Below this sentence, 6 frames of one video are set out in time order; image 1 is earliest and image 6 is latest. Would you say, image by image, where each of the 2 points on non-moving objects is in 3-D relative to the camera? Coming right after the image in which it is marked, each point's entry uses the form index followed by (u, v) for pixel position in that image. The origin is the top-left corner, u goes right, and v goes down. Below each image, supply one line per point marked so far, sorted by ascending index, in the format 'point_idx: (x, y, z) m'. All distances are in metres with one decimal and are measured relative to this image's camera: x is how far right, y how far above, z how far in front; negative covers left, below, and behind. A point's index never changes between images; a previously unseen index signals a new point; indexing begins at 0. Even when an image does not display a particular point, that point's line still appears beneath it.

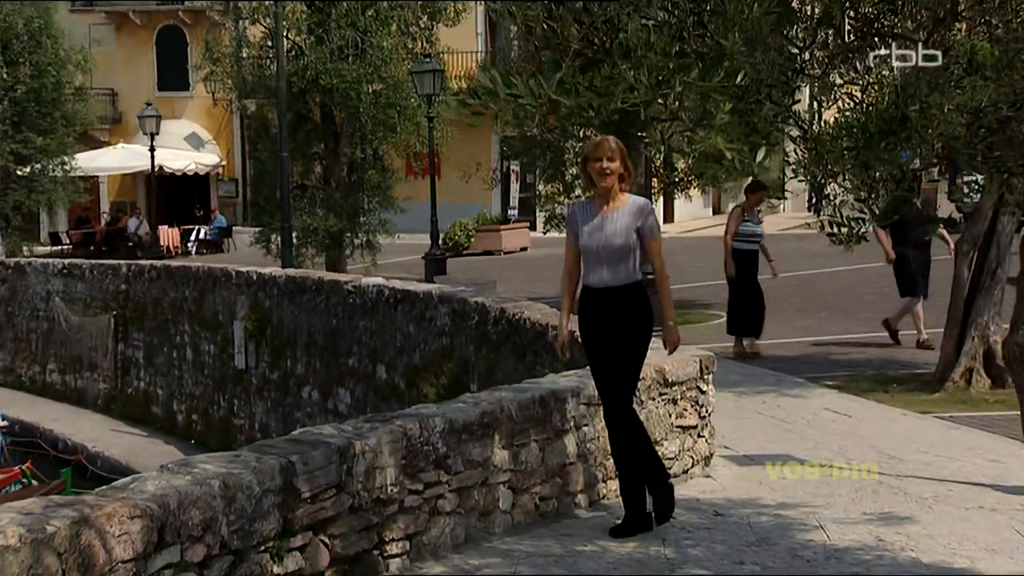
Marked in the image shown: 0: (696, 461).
0: (+1.3, -1.2, +10.1) m
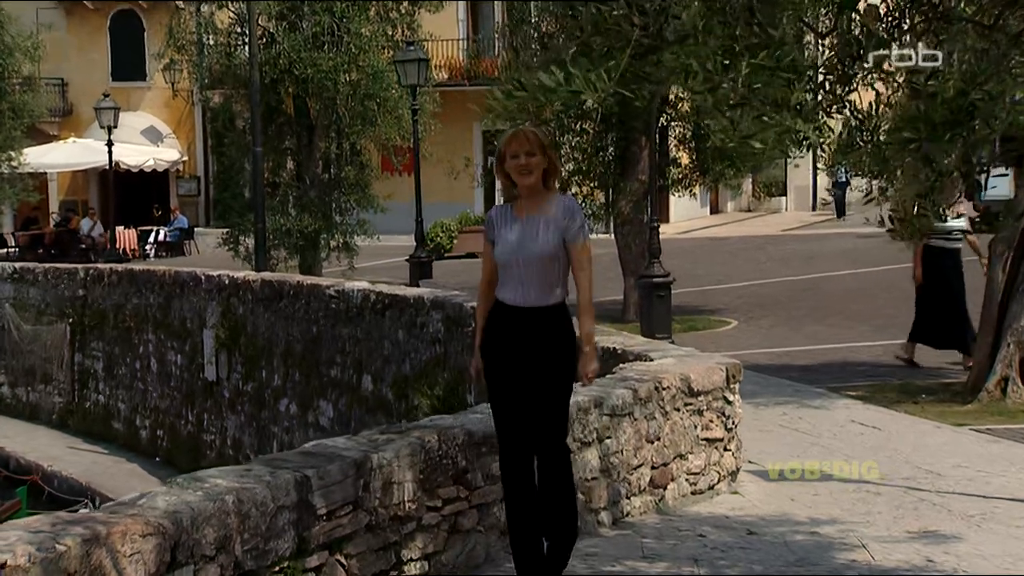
0: (+1.4, -1.2, +9.4) m
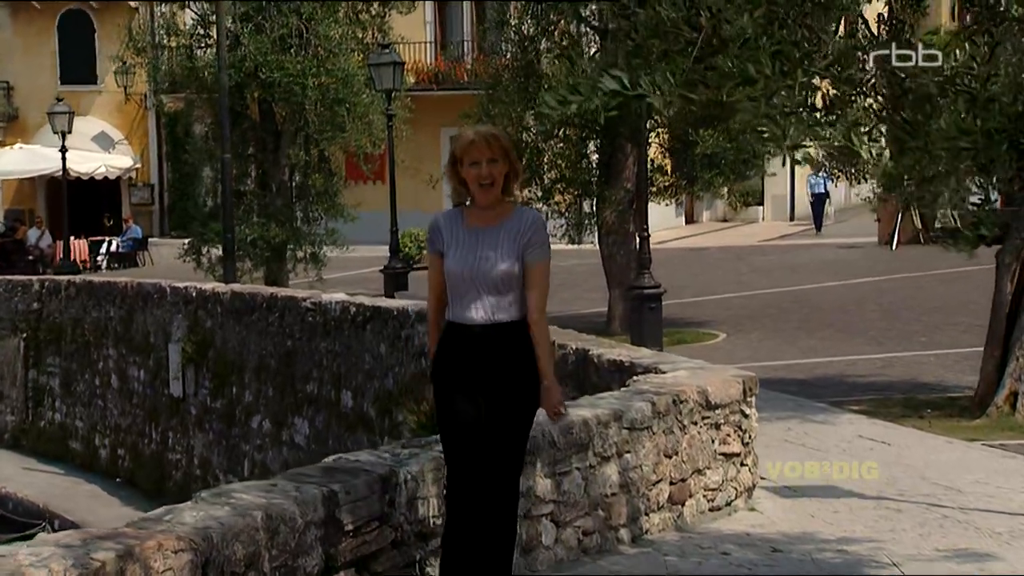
0: (+1.4, -1.3, +9.0) m
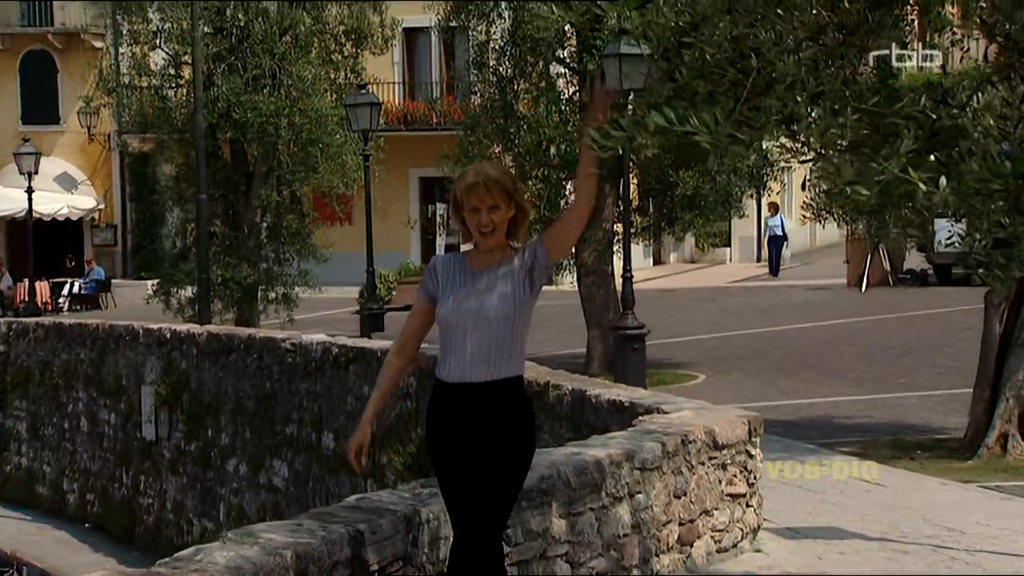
0: (+1.5, -1.6, +9.1) m
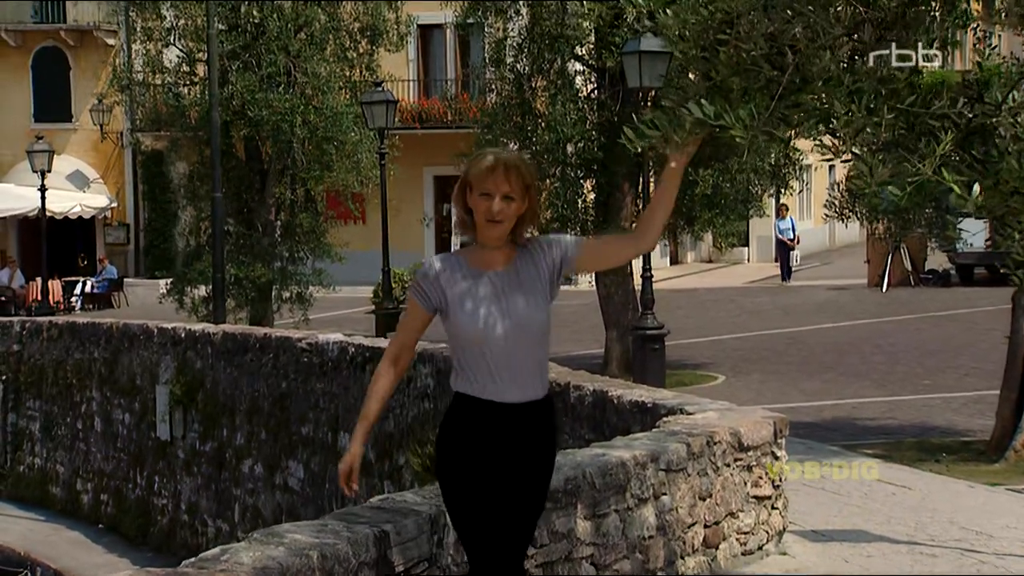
0: (+1.6, -1.6, +9.0) m
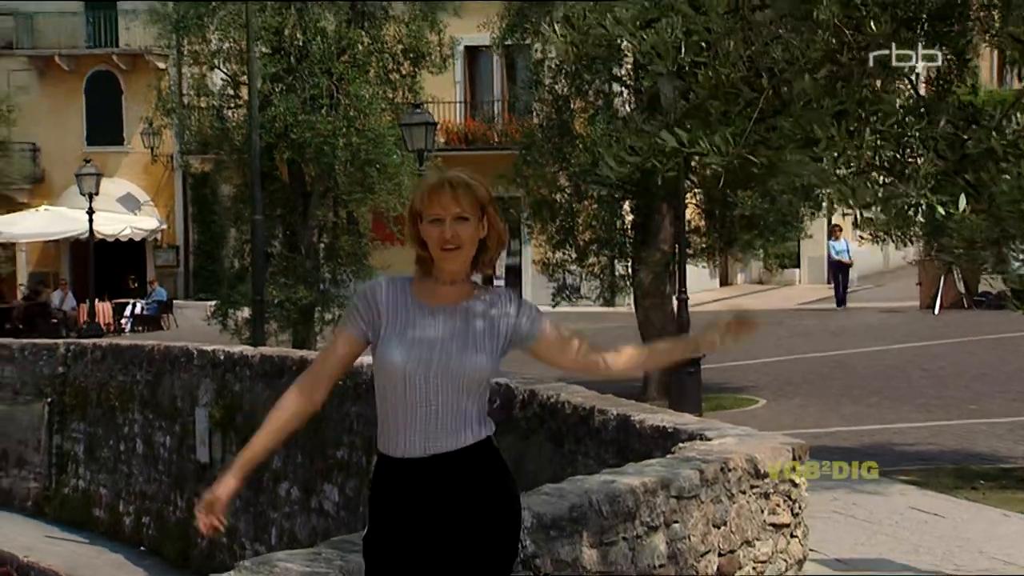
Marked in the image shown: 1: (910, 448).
0: (+1.7, -1.7, +8.7) m
1: (+3.2, -1.3, +11.2) m
